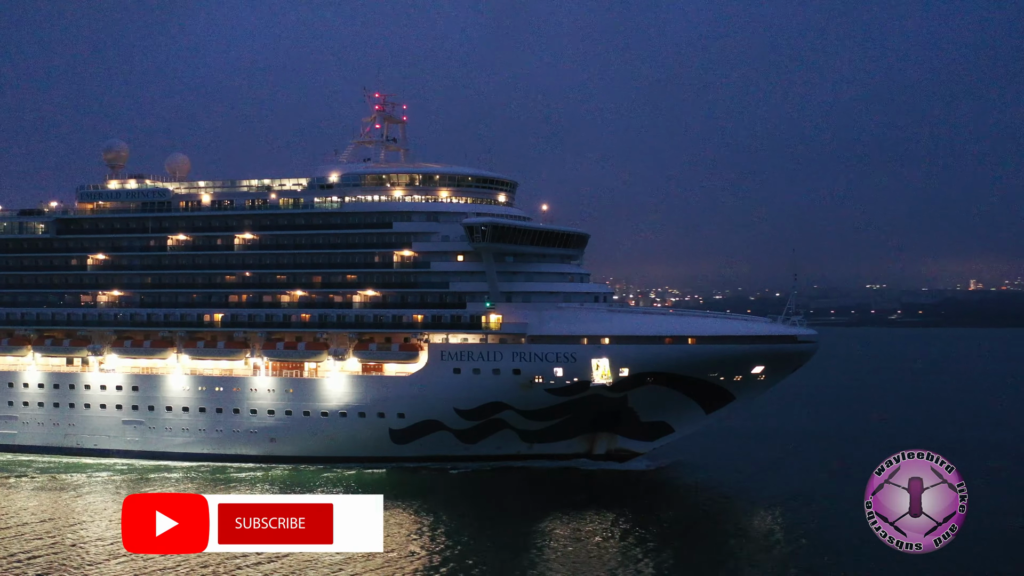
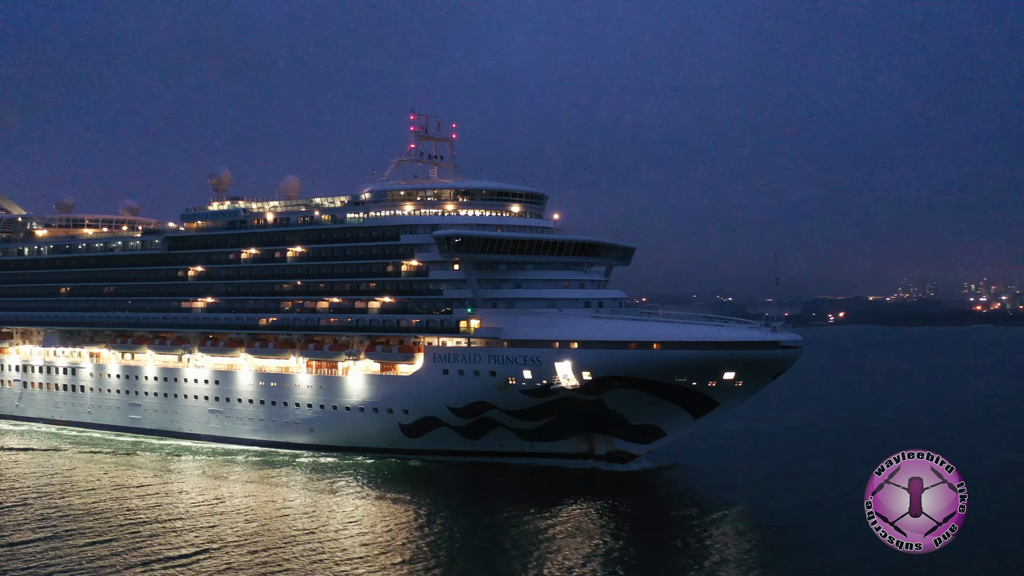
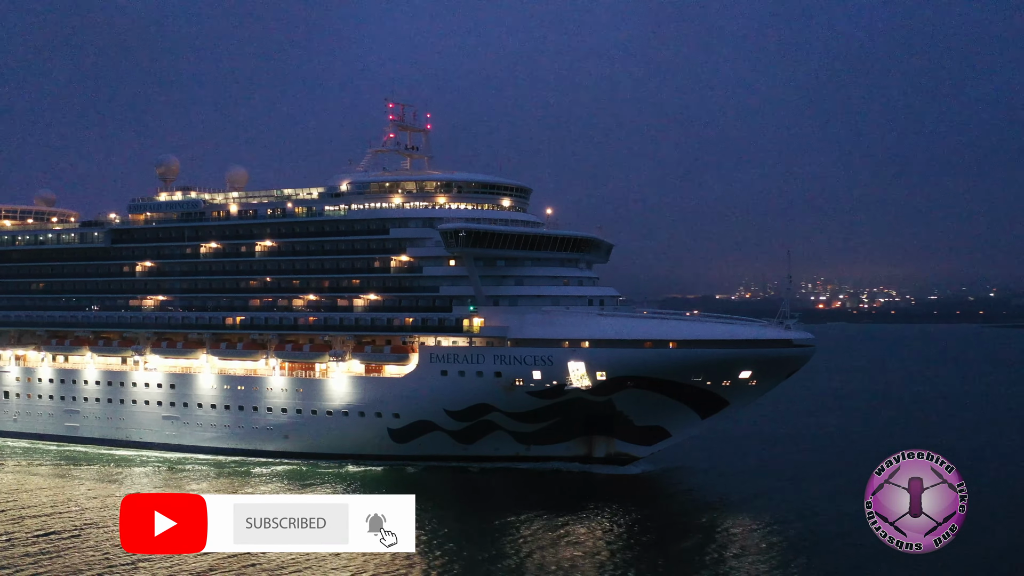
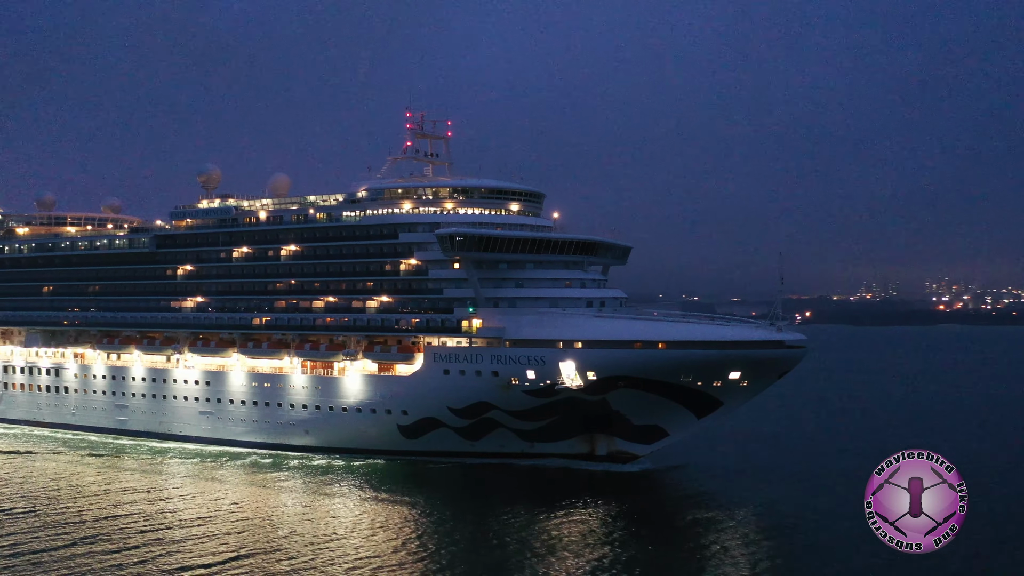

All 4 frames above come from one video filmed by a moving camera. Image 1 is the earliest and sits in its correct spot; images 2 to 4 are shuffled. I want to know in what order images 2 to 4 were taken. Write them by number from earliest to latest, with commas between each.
3, 4, 2
